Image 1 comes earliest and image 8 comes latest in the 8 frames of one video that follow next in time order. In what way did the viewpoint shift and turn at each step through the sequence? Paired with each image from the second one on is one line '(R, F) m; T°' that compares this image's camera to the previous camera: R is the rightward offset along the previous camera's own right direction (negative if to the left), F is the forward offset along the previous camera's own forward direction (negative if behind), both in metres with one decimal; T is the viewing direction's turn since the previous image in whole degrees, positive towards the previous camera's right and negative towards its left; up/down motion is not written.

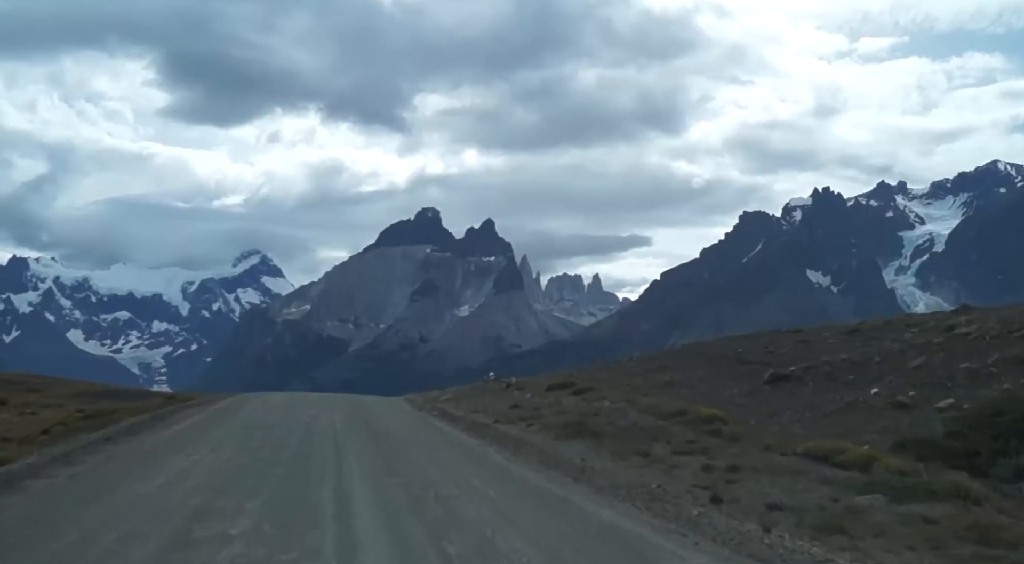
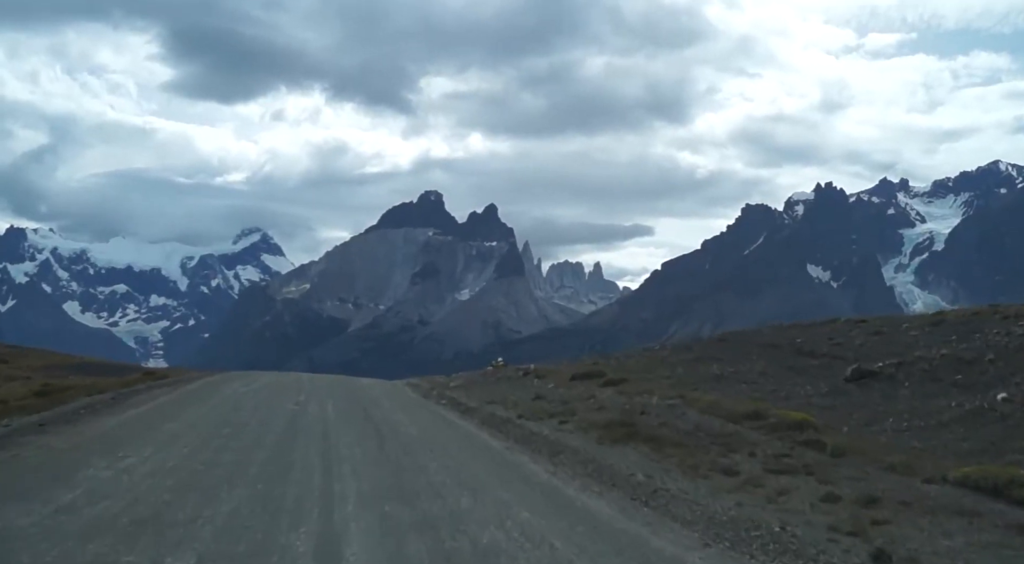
(-1.0, +6.3) m; 0°
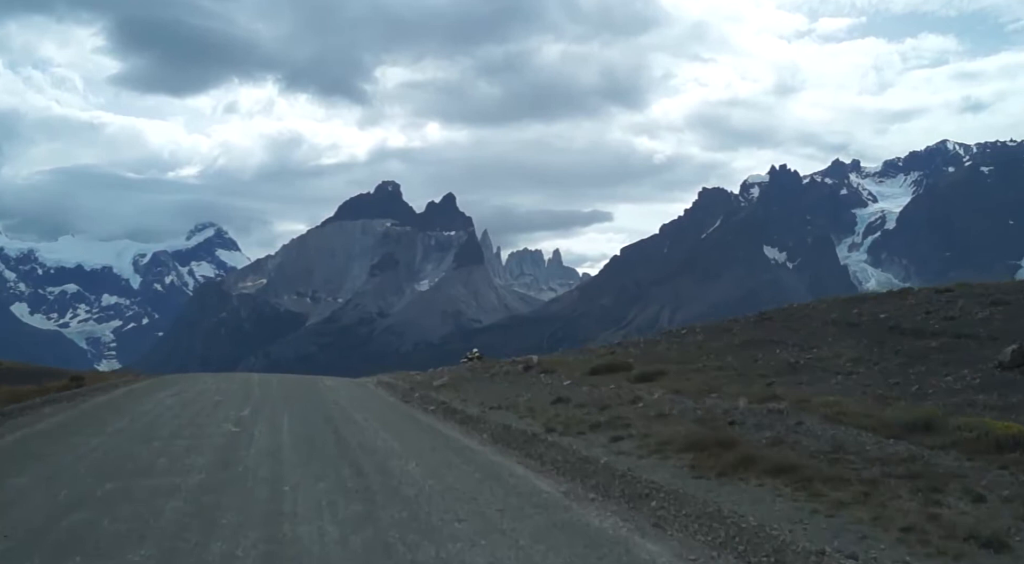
(-1.4, +9.0) m; +2°
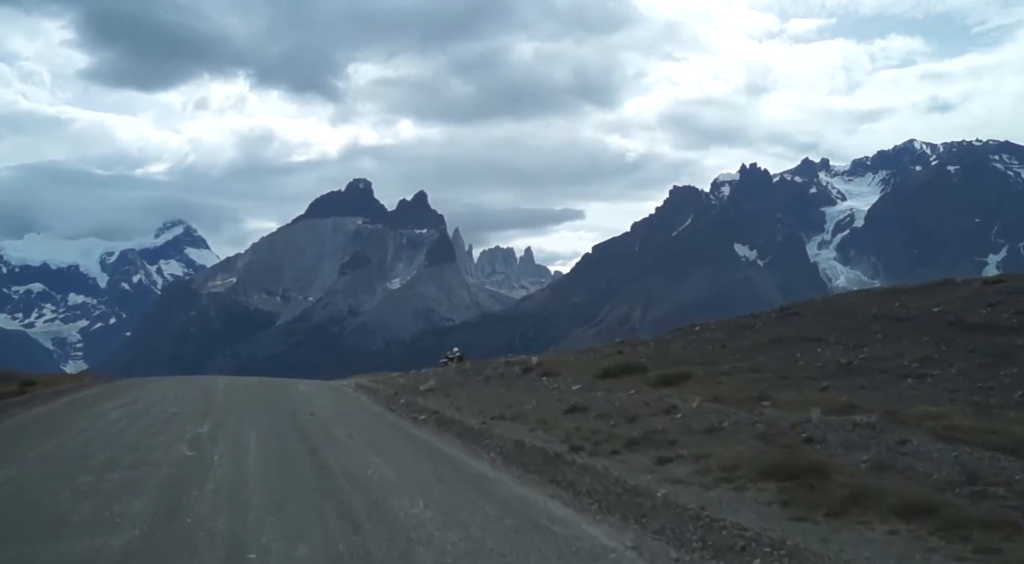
(-0.9, +4.2) m; +2°
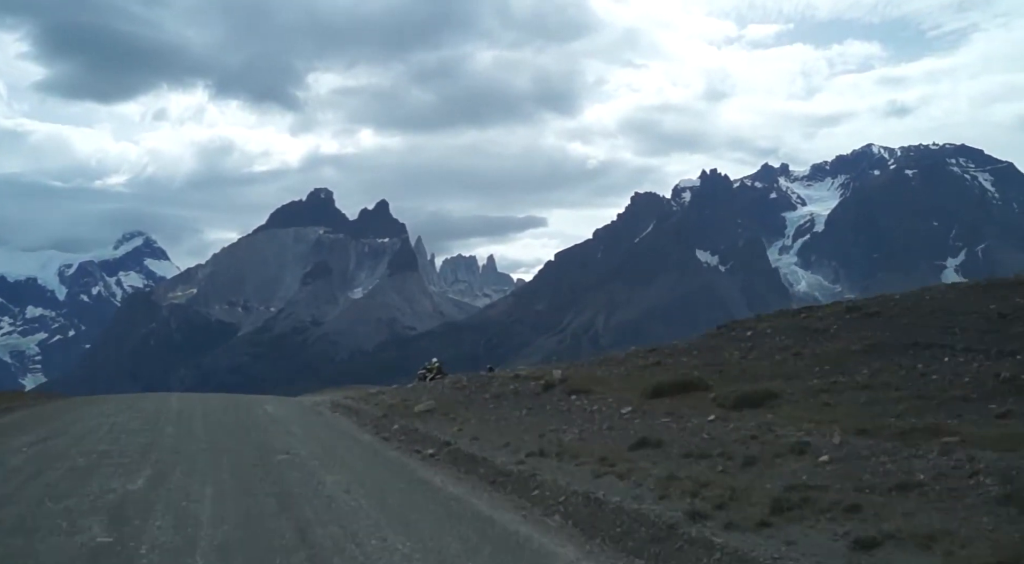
(-1.5, +6.6) m; +2°
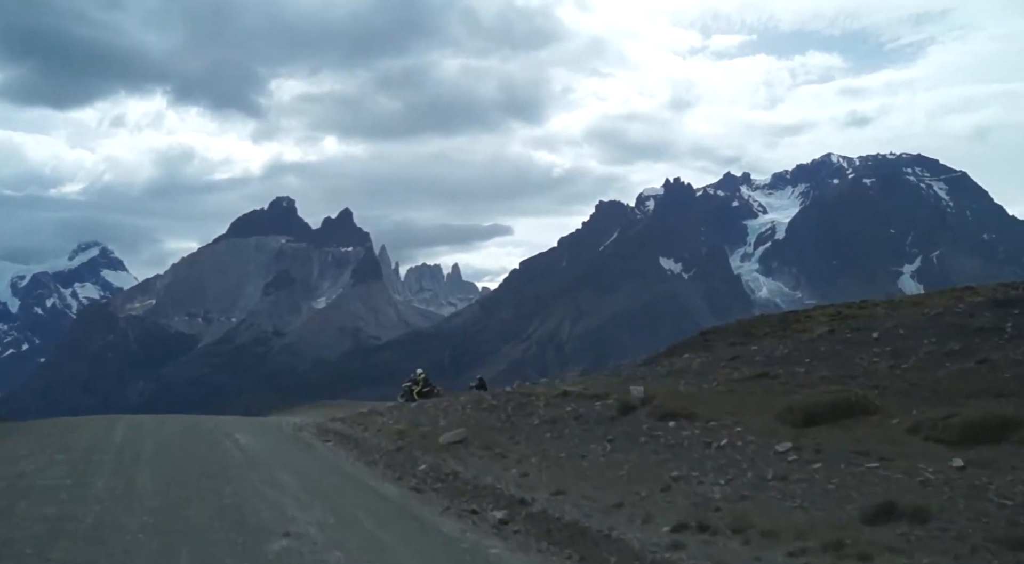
(-2.1, +7.8) m; +2°
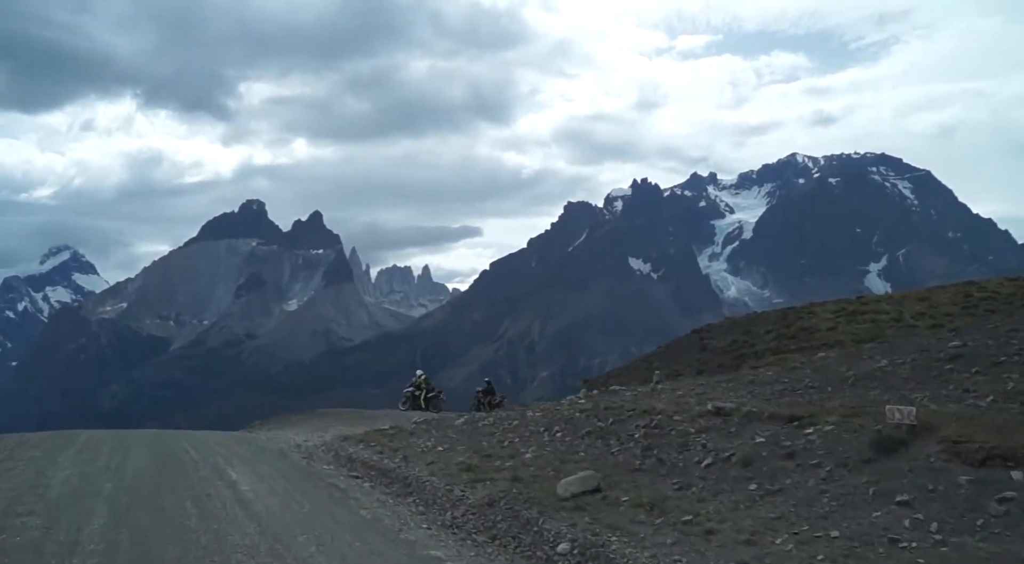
(-2.8, +8.8) m; +2°
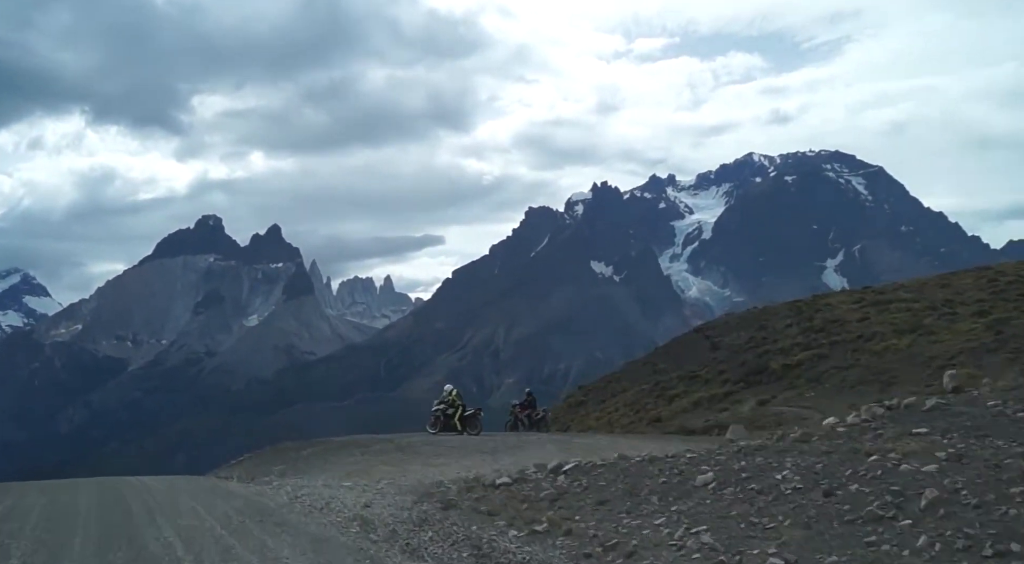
(-4.7, +13.9) m; +2°
